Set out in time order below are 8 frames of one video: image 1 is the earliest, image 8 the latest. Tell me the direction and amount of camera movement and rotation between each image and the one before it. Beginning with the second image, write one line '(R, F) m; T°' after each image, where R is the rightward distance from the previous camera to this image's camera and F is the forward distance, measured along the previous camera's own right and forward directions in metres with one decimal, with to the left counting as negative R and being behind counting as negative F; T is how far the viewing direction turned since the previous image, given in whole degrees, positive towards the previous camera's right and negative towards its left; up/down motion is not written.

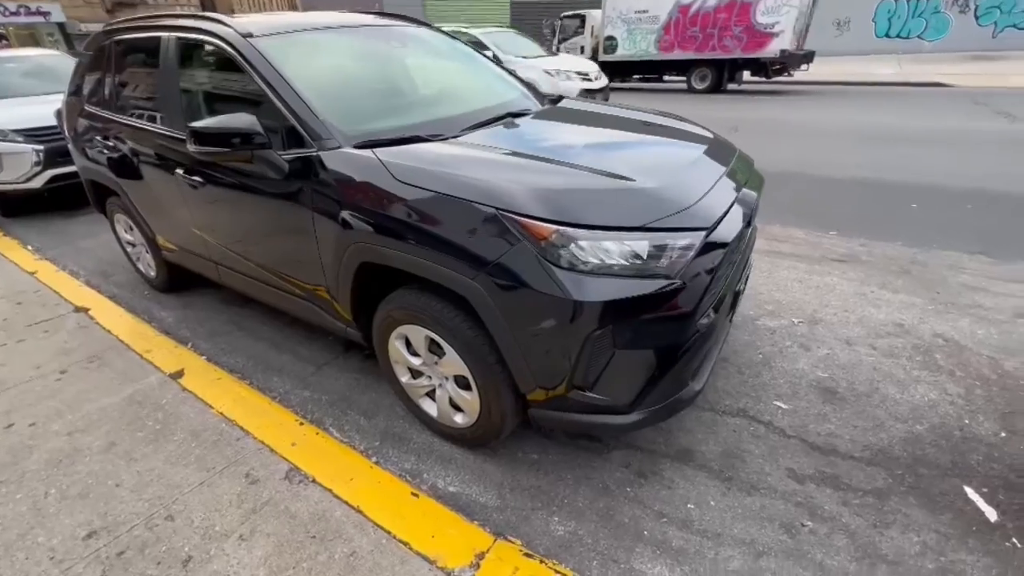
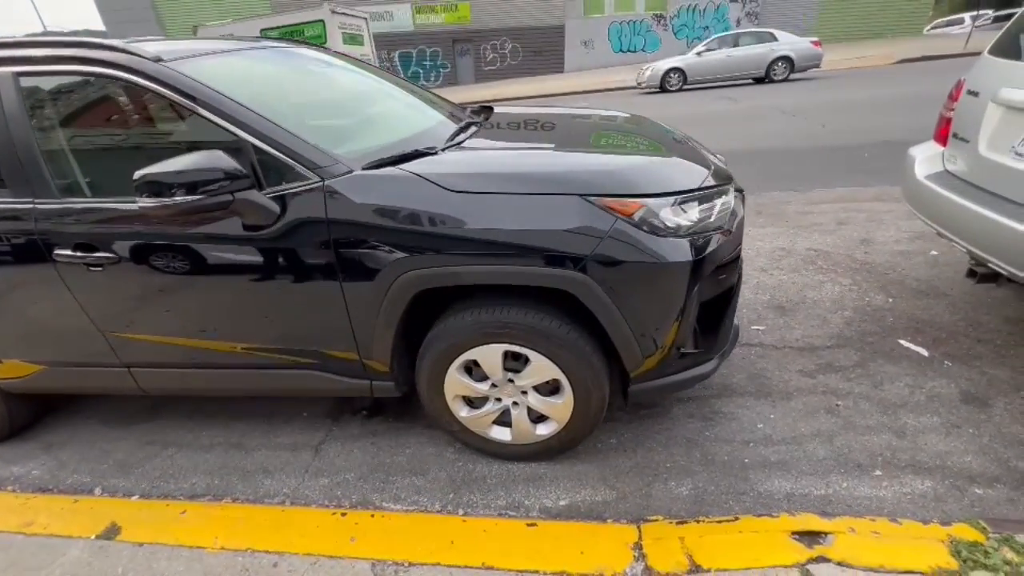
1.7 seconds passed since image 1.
(-1.0, +0.2) m; +21°
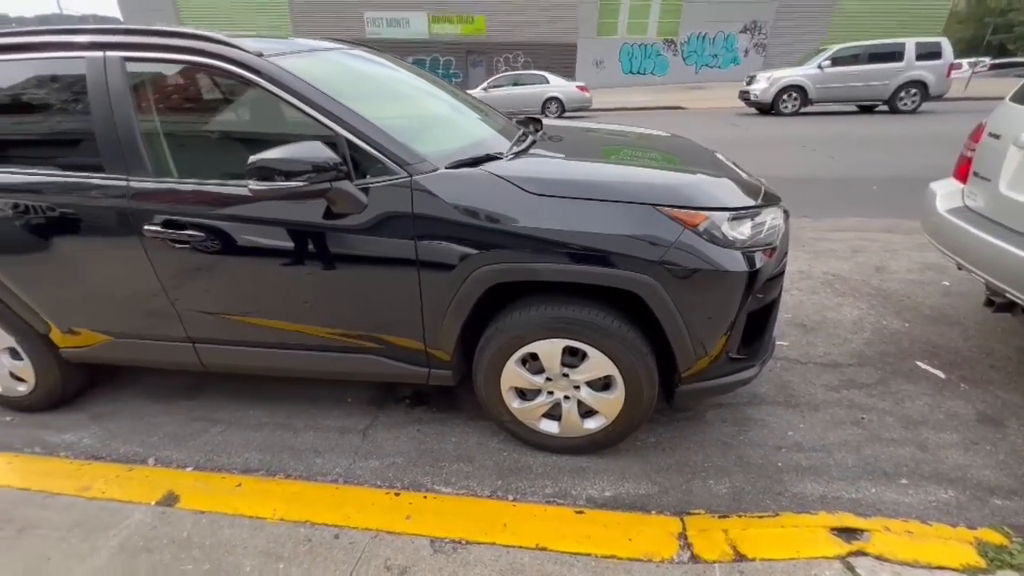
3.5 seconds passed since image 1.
(-0.3, -0.1) m; +1°
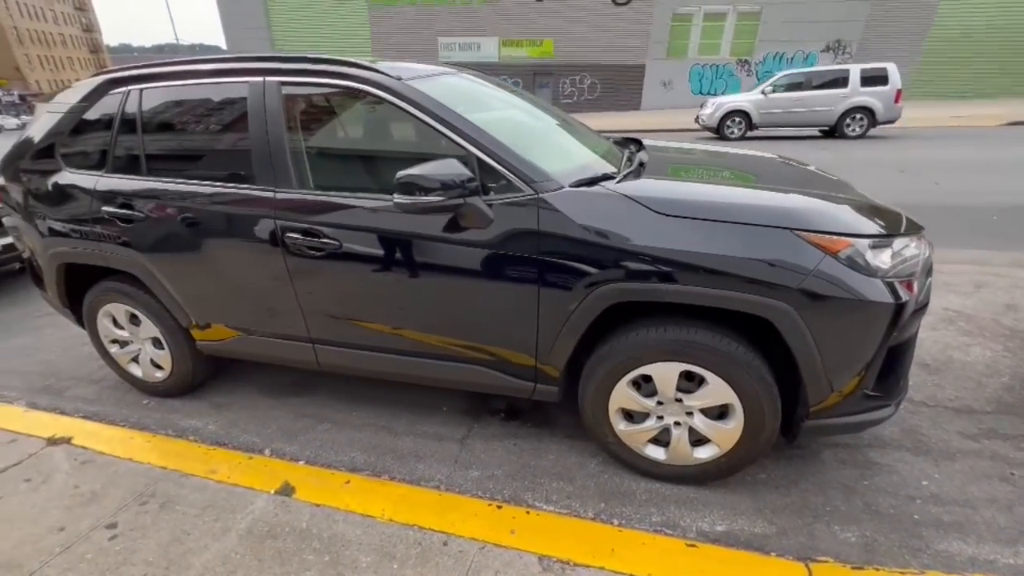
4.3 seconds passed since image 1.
(-0.3, 0.0) m; -7°
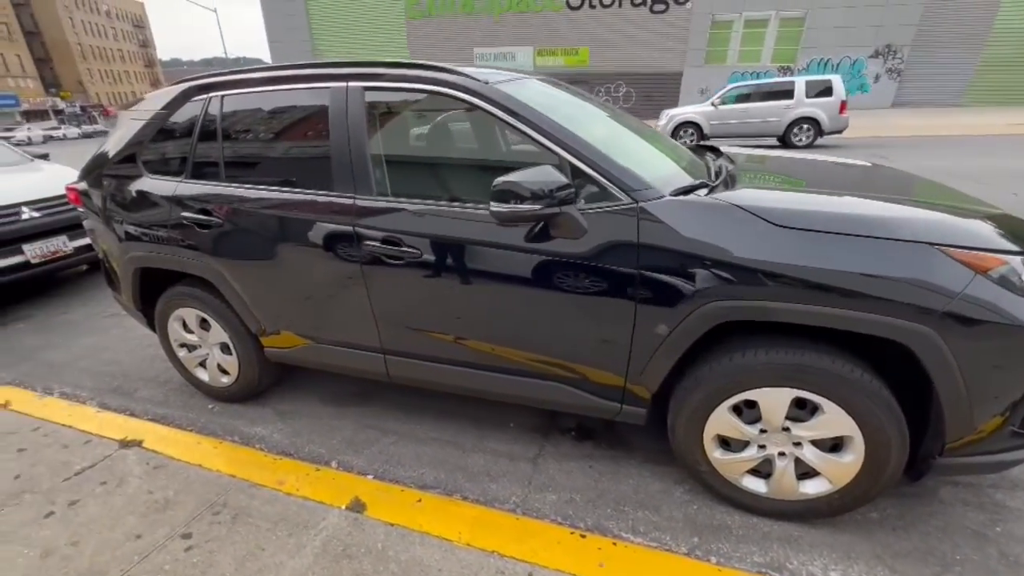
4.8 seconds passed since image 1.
(-0.3, +0.1) m; -3°
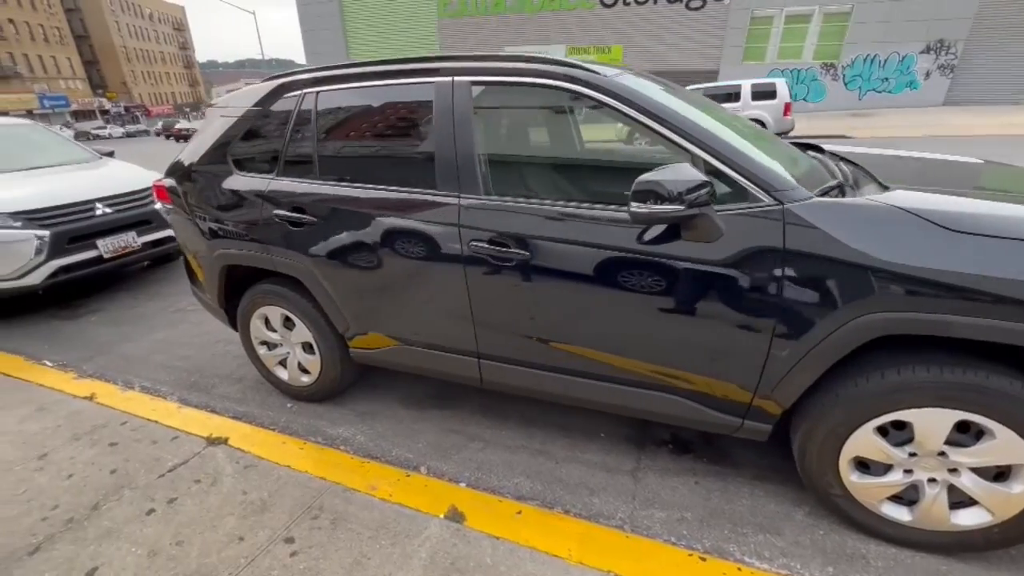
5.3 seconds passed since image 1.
(-0.4, +0.1) m; -3°
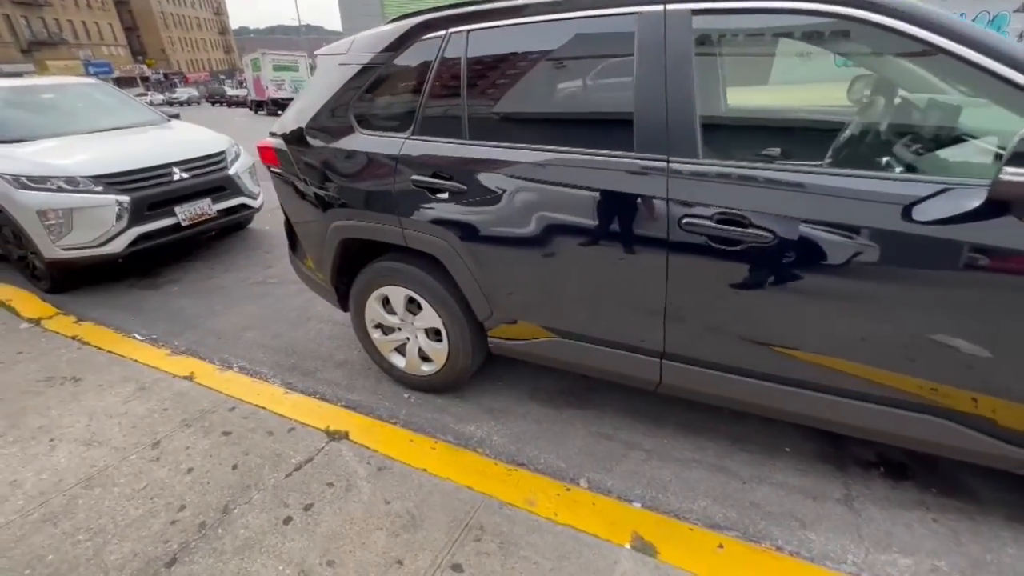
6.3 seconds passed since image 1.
(-0.8, +0.4) m; -3°
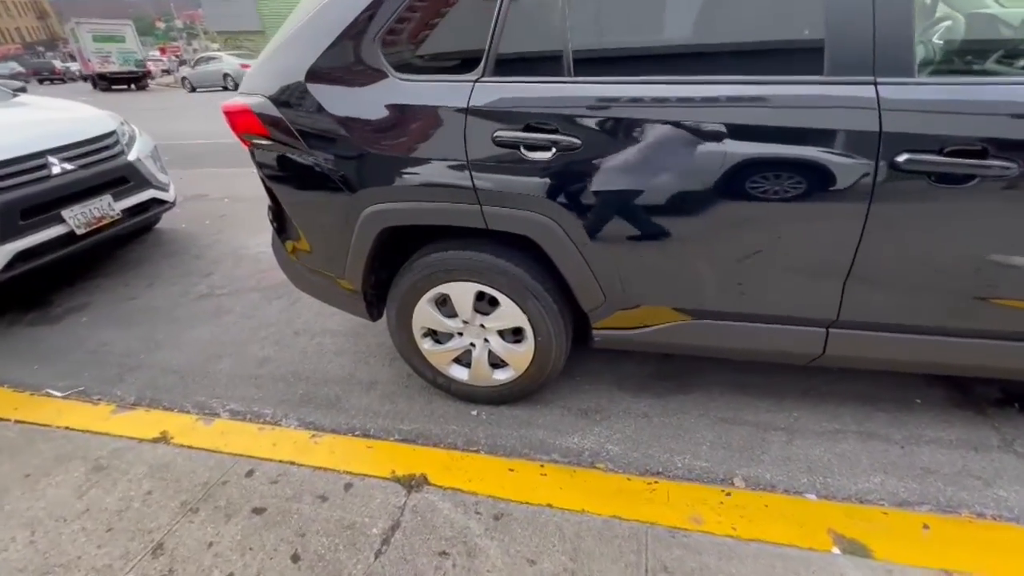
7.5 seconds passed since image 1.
(-0.8, +0.6) m; +10°
